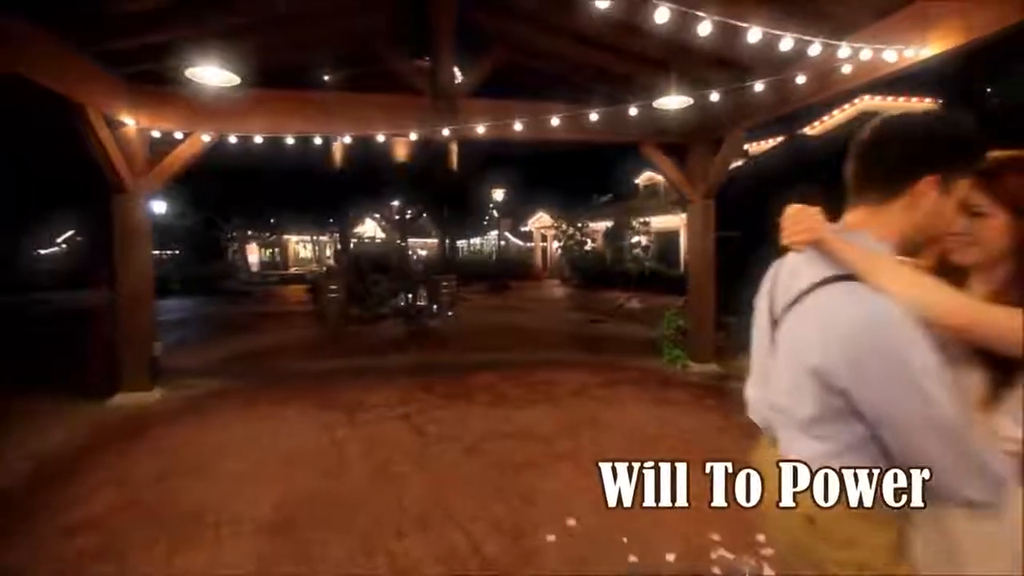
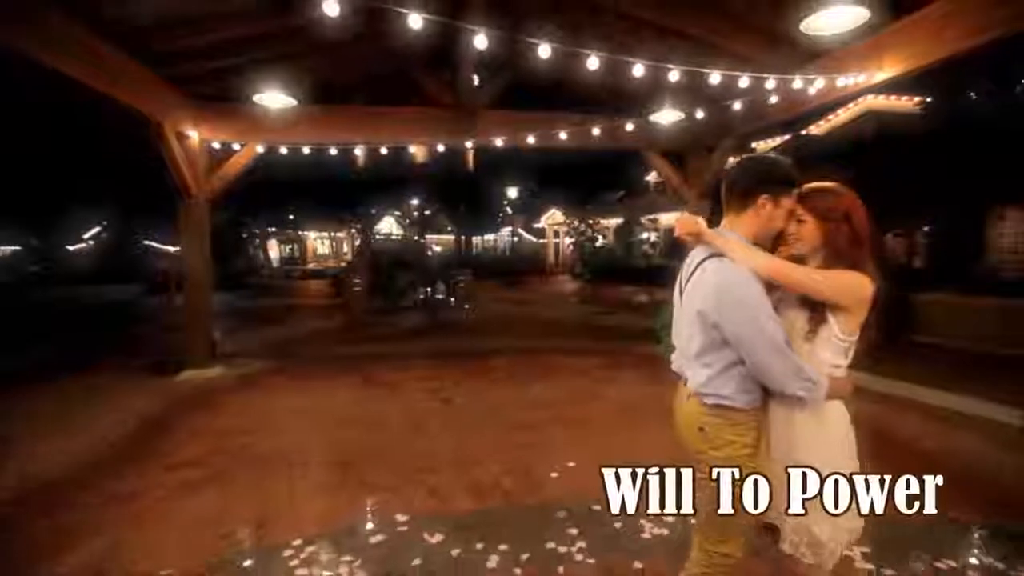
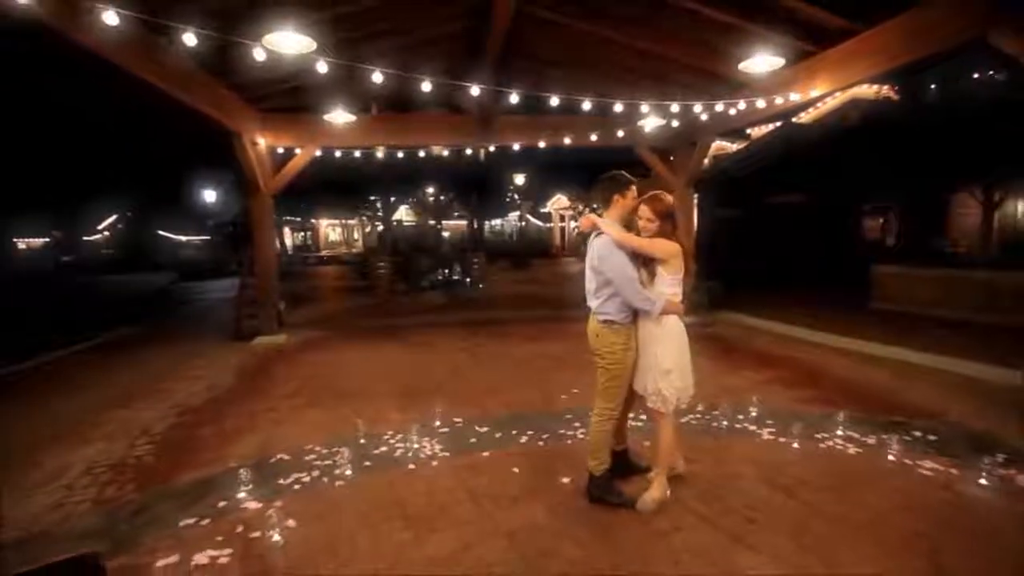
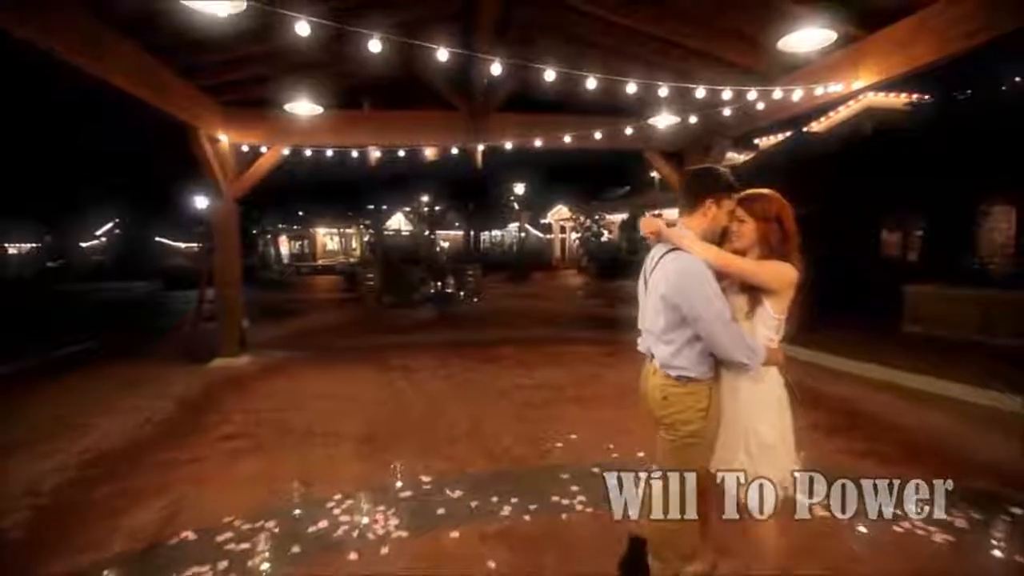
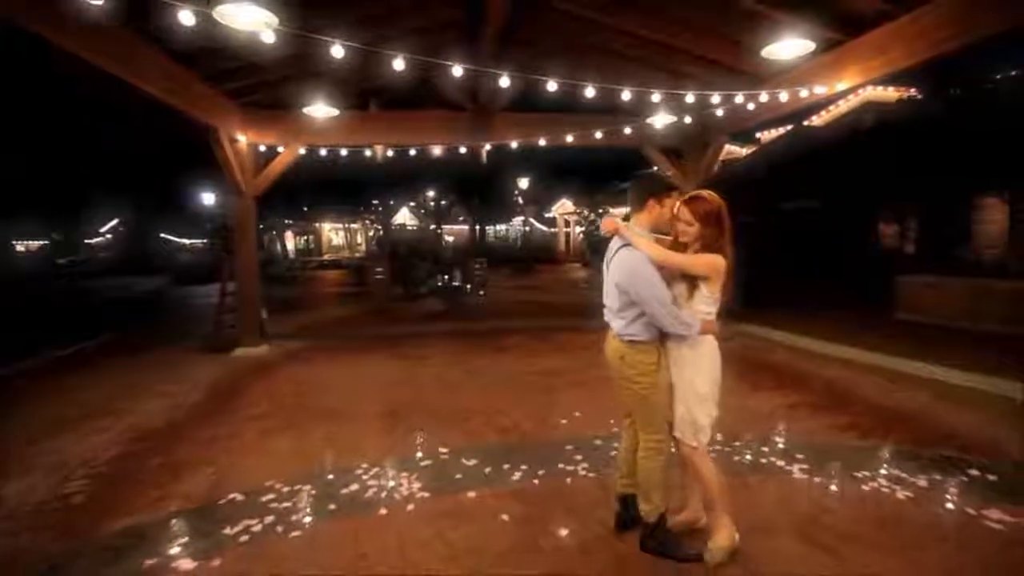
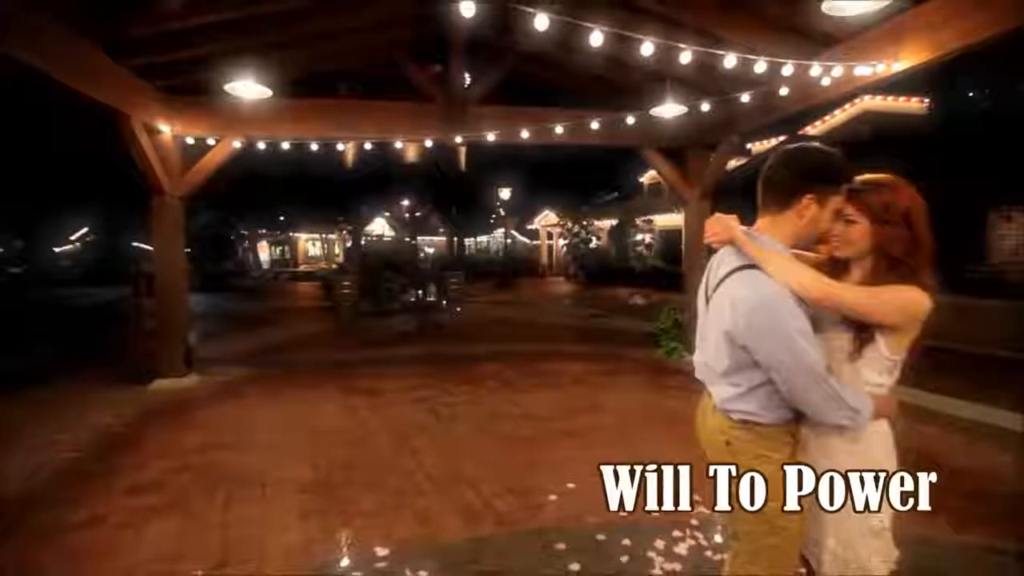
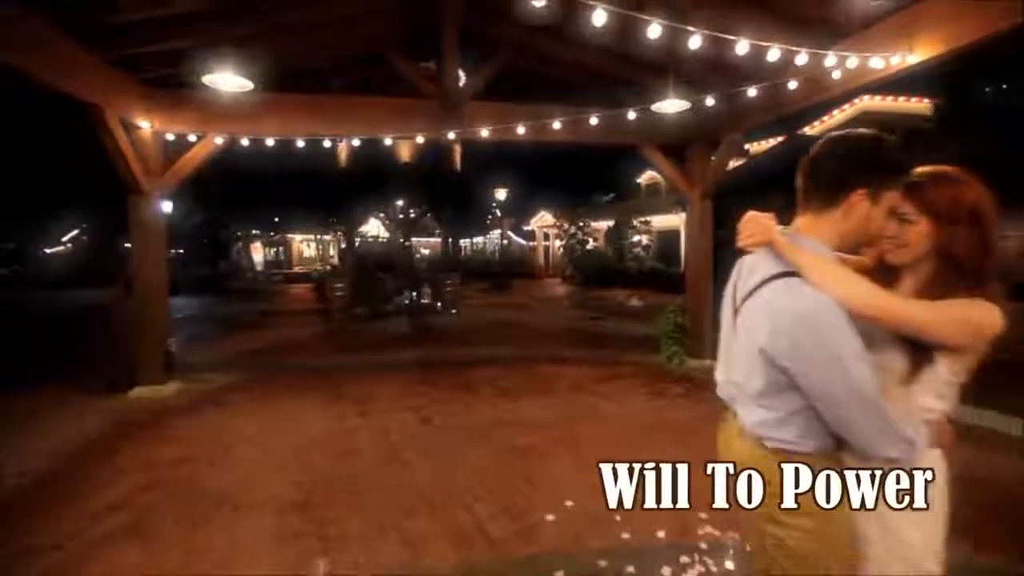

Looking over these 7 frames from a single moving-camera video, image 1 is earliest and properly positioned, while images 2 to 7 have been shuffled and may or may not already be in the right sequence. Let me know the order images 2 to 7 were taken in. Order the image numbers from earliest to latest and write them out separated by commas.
7, 6, 2, 4, 5, 3
